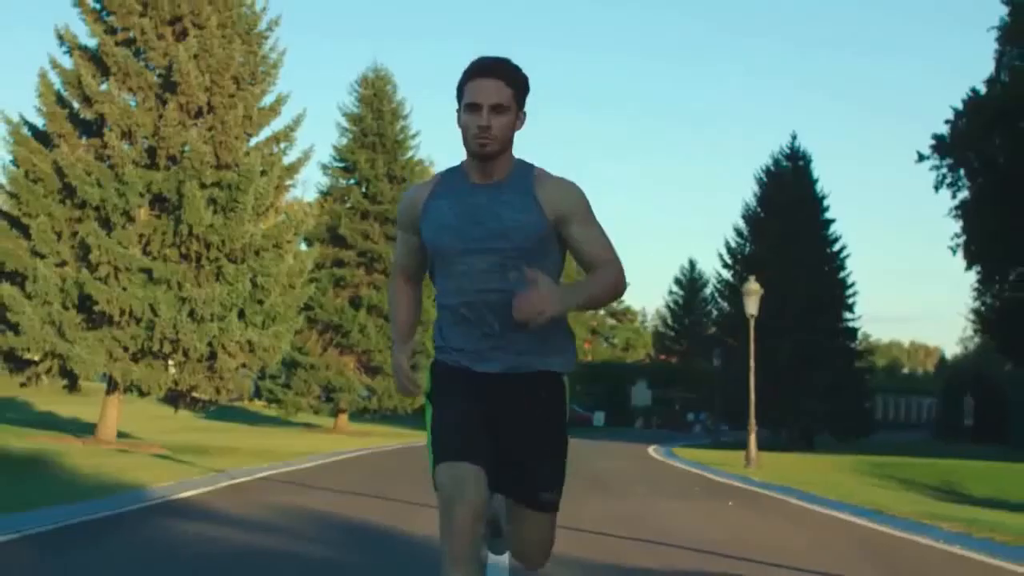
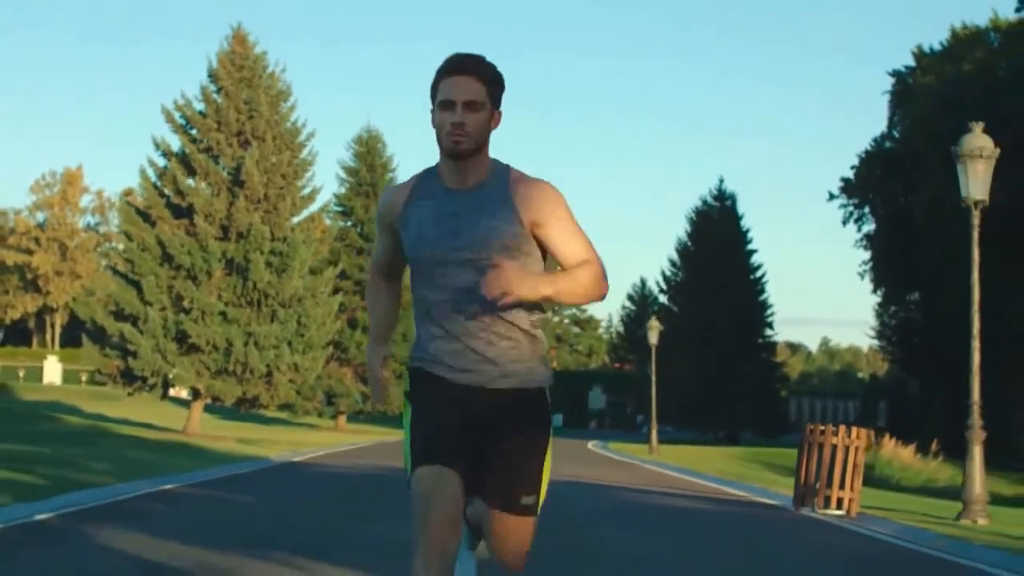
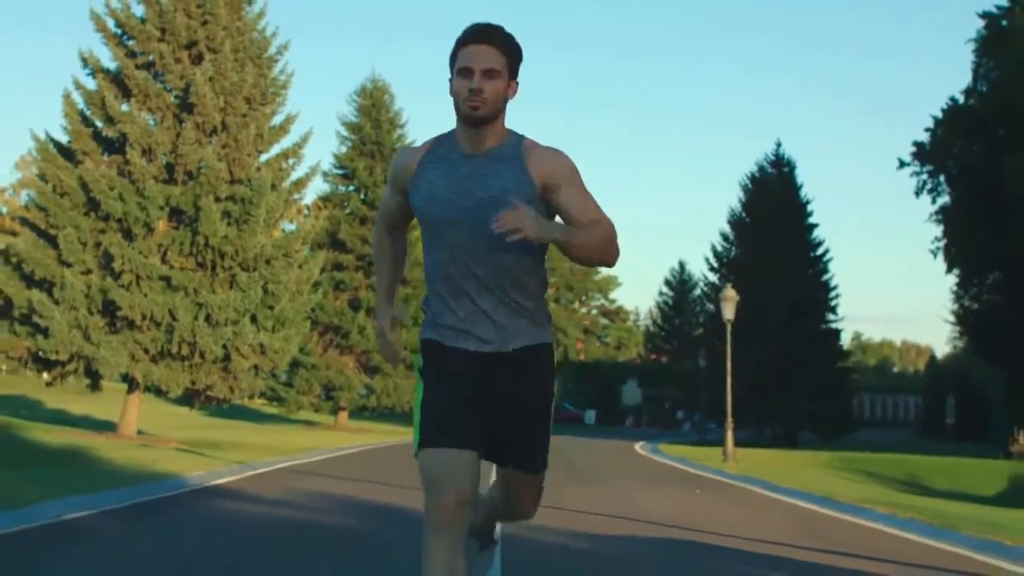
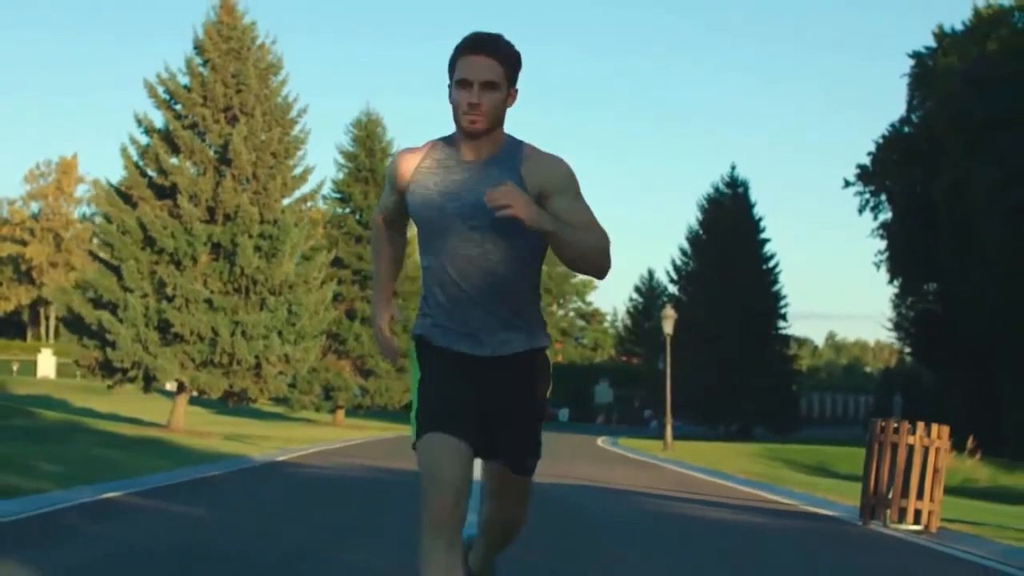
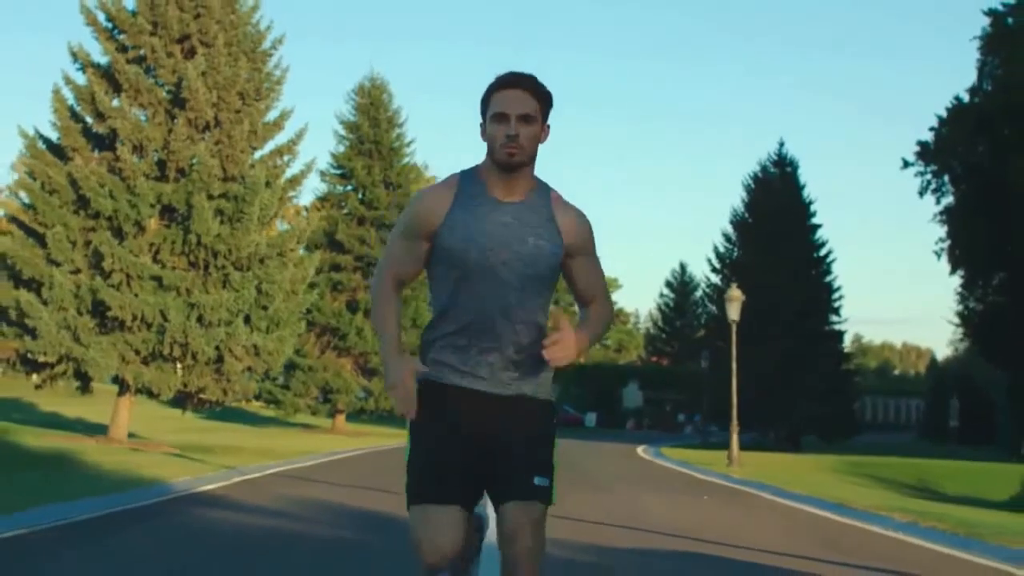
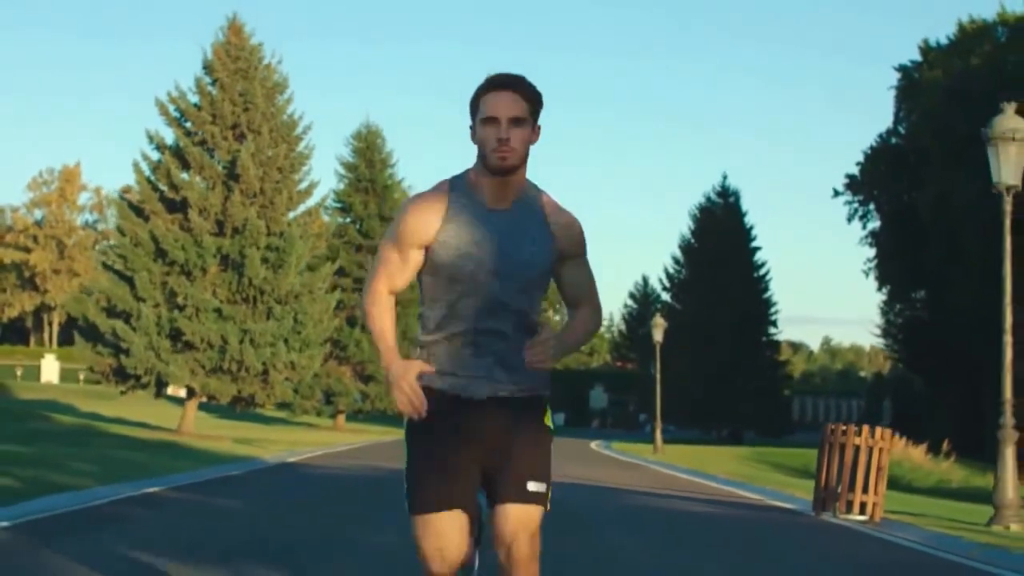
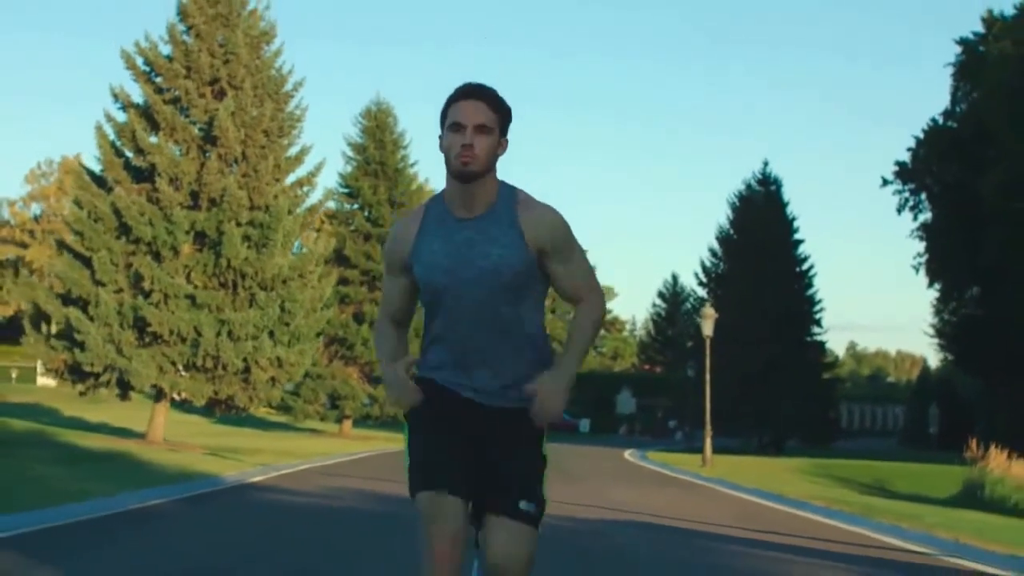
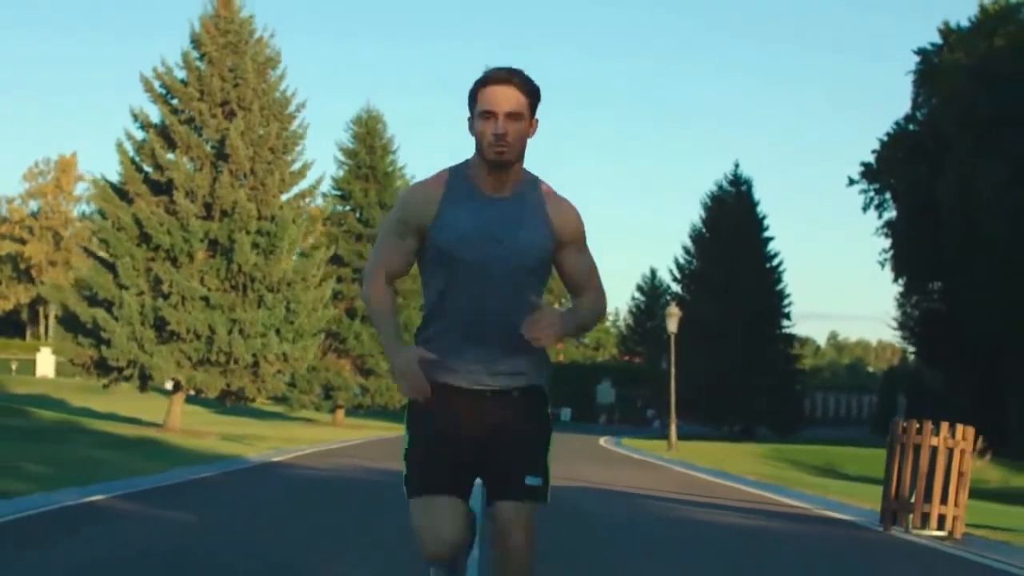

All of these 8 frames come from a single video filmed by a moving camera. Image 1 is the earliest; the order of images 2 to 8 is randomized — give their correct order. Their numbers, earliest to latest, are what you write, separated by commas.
5, 3, 7, 8, 4, 6, 2
